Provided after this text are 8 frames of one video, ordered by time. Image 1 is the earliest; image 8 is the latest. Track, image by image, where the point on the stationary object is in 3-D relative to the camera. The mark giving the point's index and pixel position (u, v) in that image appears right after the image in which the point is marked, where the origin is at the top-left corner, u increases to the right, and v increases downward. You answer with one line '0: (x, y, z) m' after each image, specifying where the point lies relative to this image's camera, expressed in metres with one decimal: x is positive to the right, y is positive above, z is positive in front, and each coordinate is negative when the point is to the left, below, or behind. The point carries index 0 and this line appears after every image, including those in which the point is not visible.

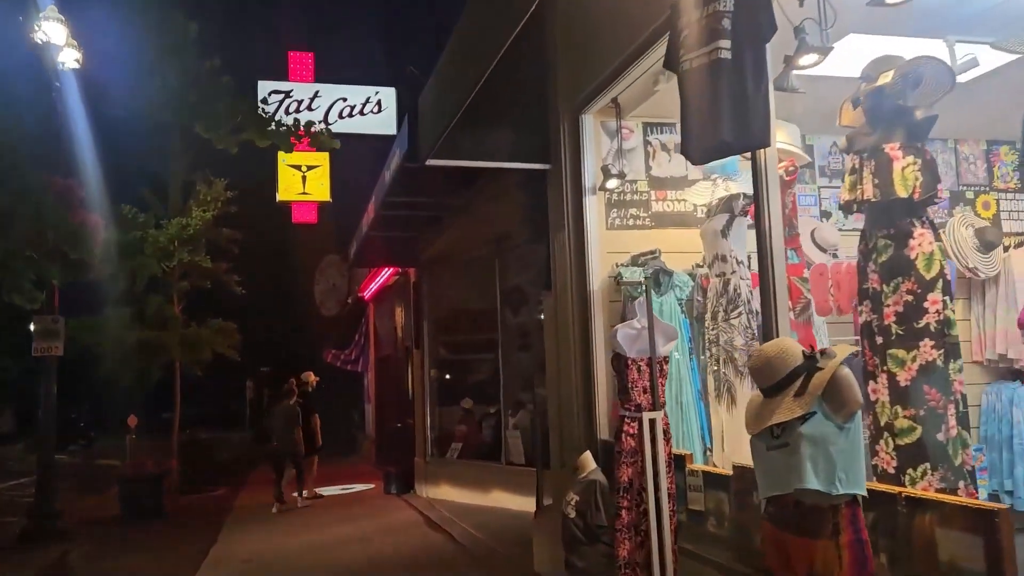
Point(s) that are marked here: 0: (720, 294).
0: (+1.2, 0.0, +4.7) m
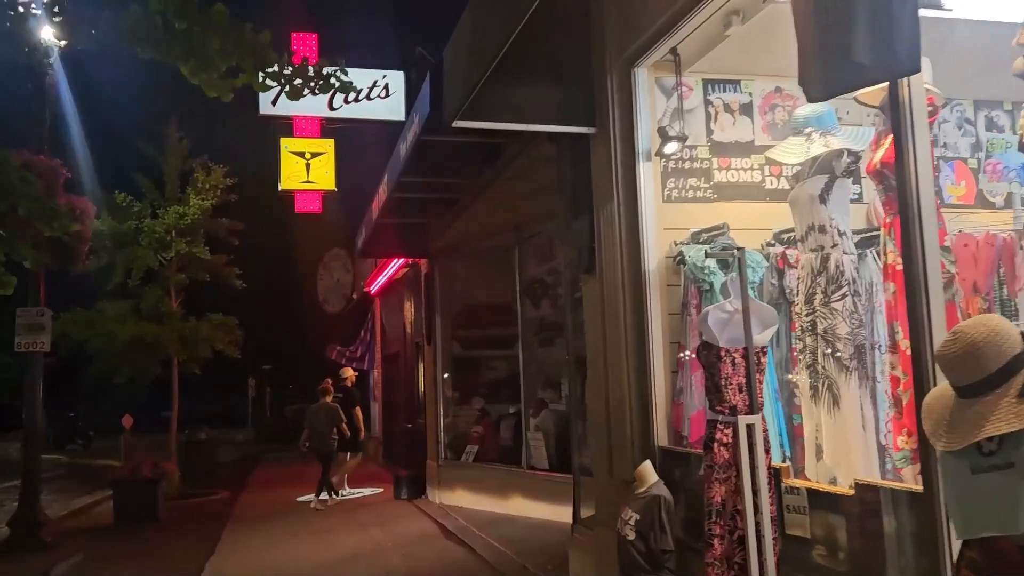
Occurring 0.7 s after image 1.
0: (+1.4, +0.1, +3.9) m
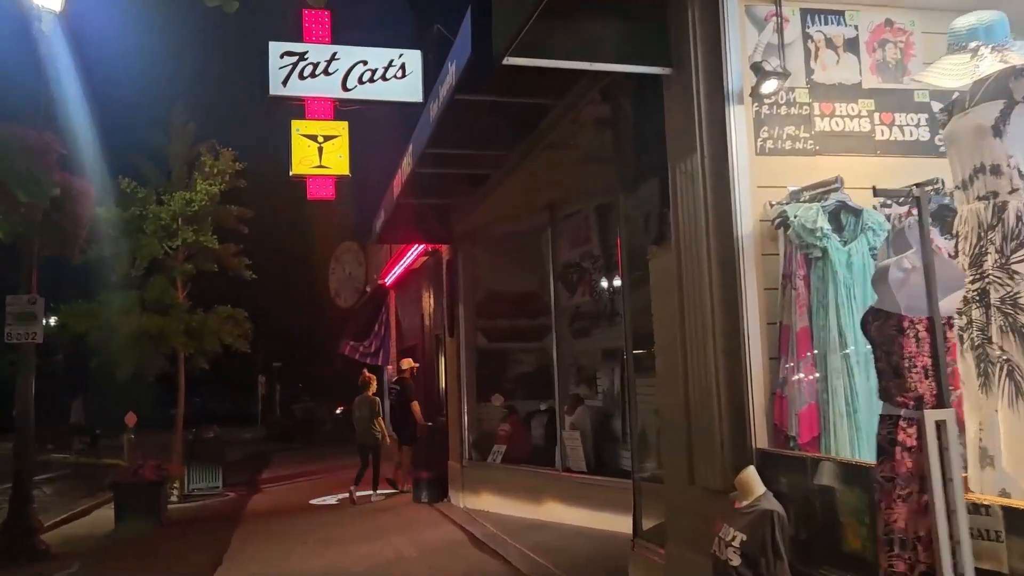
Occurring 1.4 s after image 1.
0: (+1.7, +0.2, +3.0) m
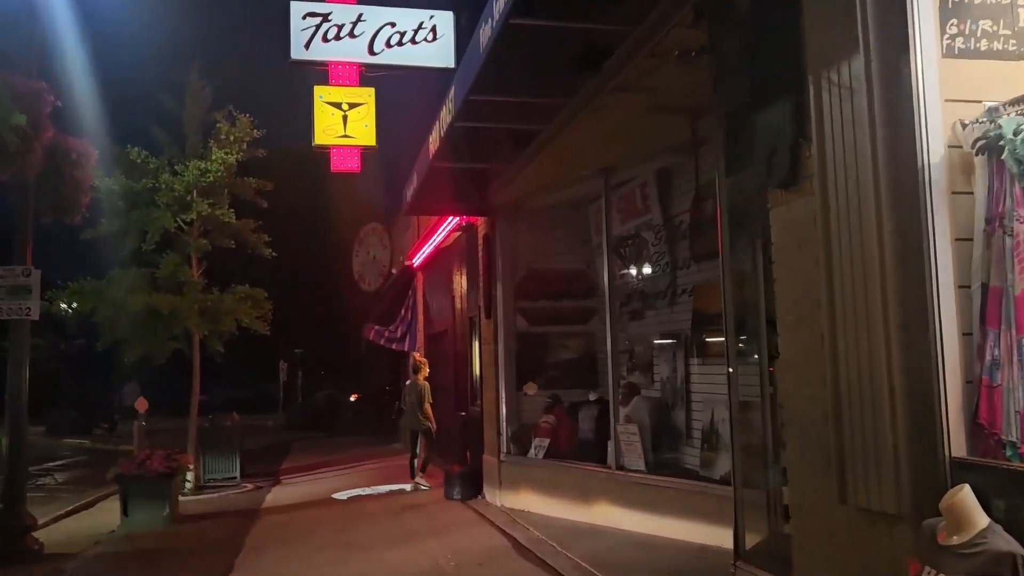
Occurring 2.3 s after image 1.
0: (+2.1, +0.4, +1.9) m
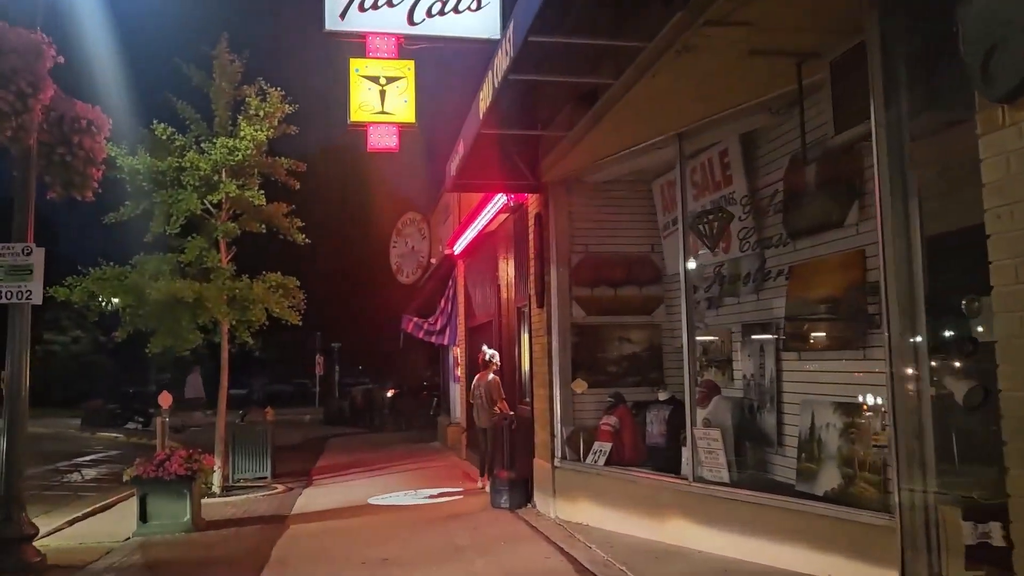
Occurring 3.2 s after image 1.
0: (+2.3, +0.5, +0.7) m
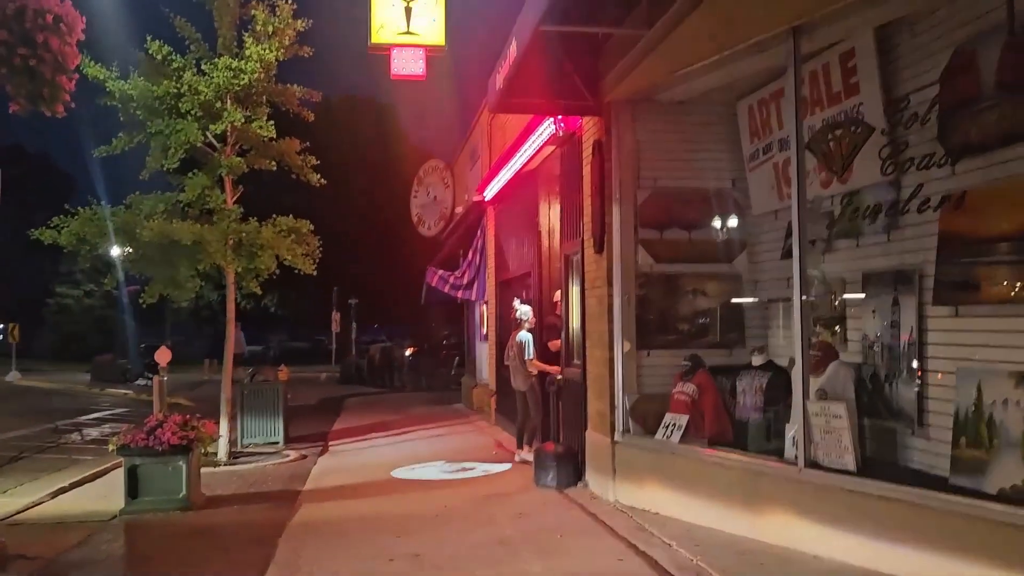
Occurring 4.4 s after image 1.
0: (+2.7, +0.6, -0.8) m
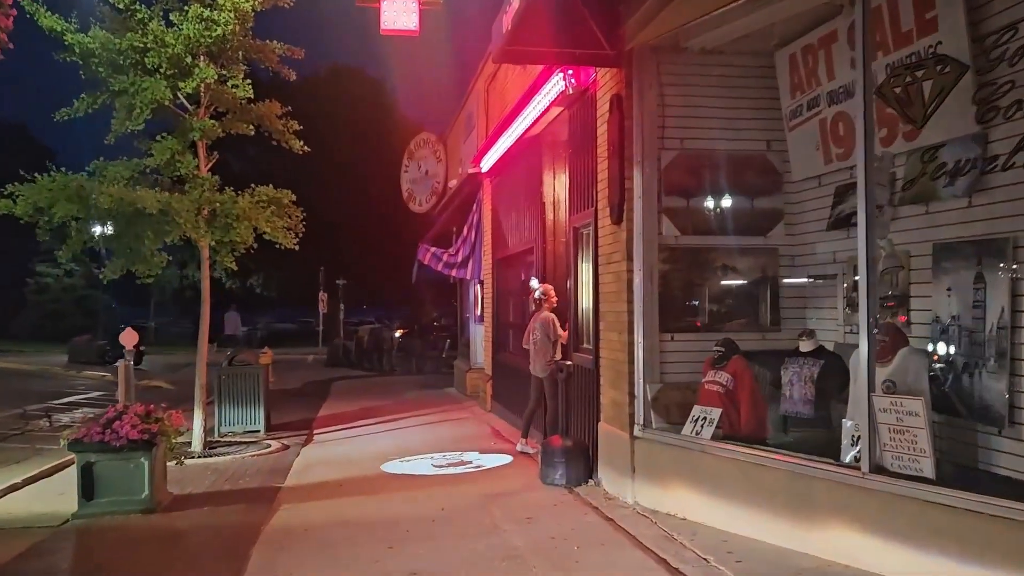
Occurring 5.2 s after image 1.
0: (+2.8, +0.6, -1.7) m
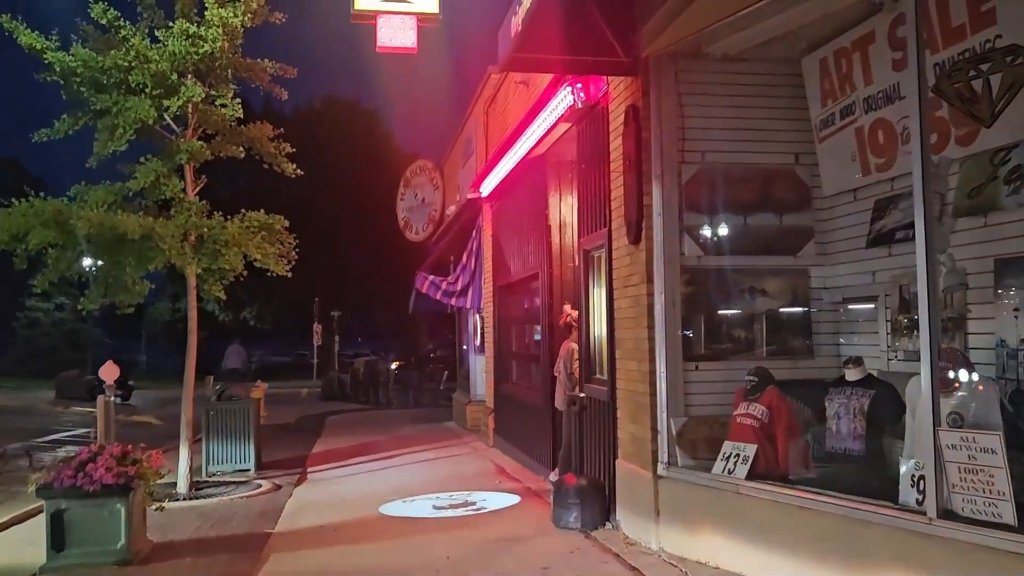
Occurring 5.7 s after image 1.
0: (+2.9, +0.8, -2.2) m
